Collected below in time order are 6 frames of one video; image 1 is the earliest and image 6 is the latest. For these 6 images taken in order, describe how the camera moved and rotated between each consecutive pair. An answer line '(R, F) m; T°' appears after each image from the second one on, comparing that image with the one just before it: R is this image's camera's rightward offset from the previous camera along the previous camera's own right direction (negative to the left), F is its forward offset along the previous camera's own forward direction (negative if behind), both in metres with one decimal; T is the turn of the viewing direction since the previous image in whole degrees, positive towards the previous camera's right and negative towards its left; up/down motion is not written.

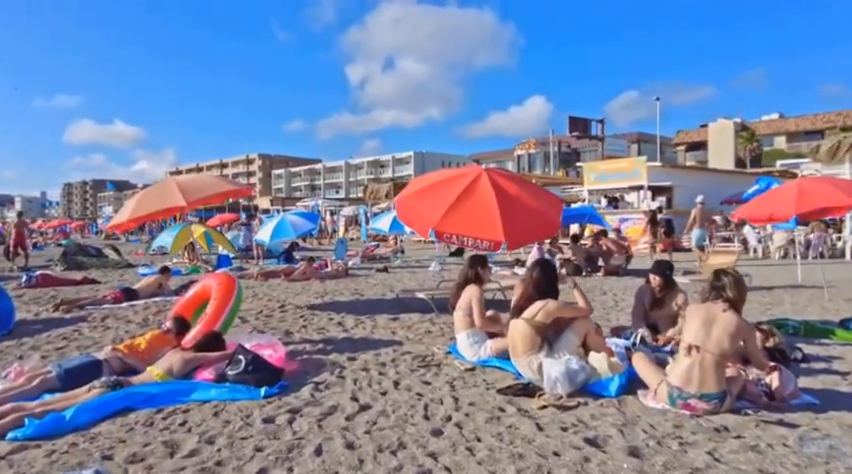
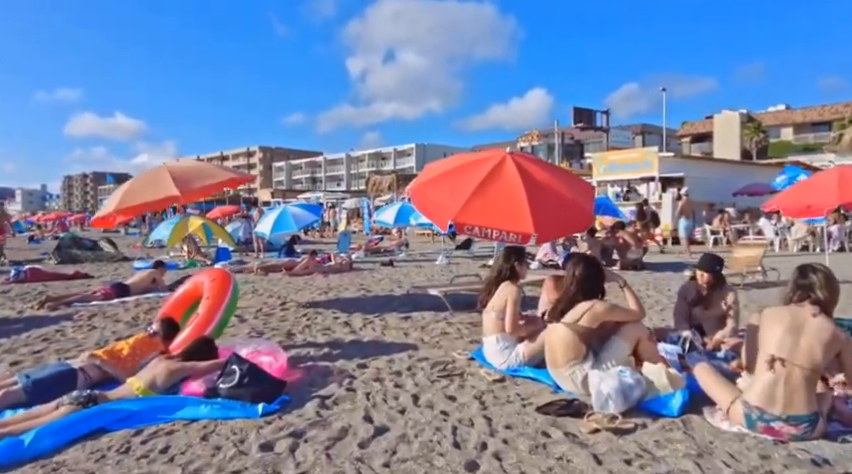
(-0.2, +0.7) m; 0°
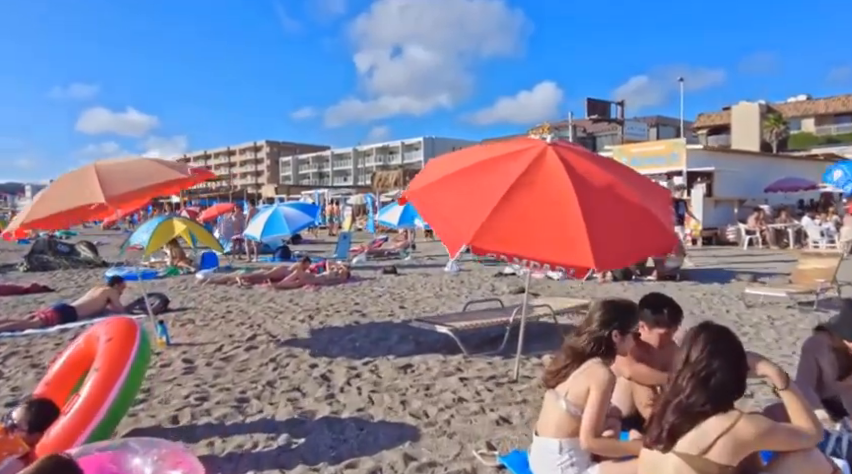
(0.0, +1.9) m; -1°
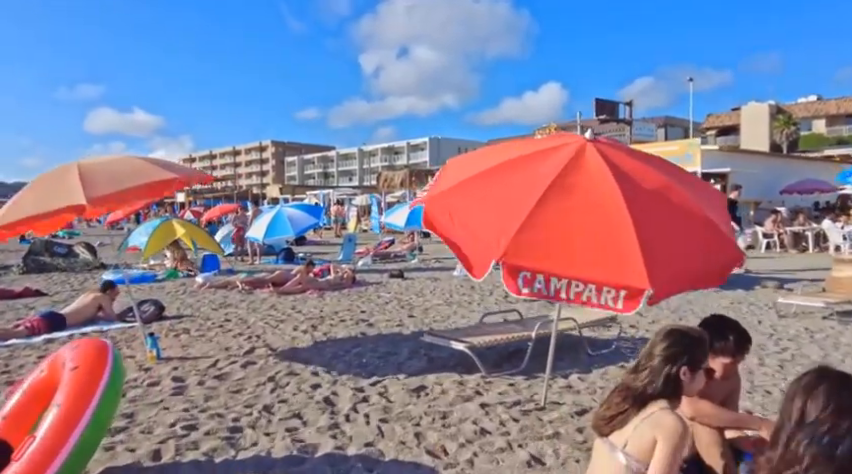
(-0.1, +0.6) m; 0°
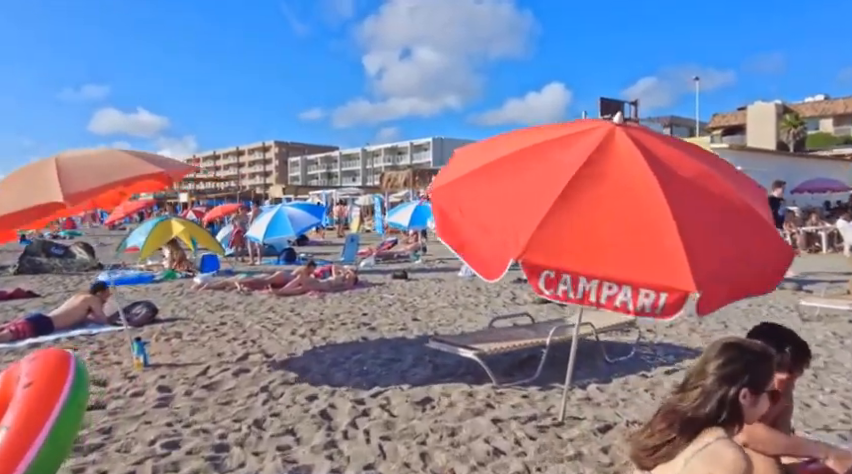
(0.0, +0.4) m; 0°
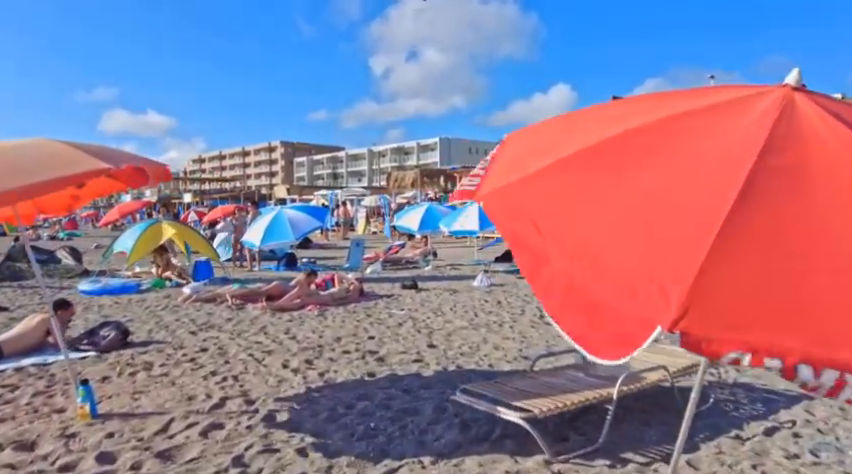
(-0.1, +1.3) m; -1°
